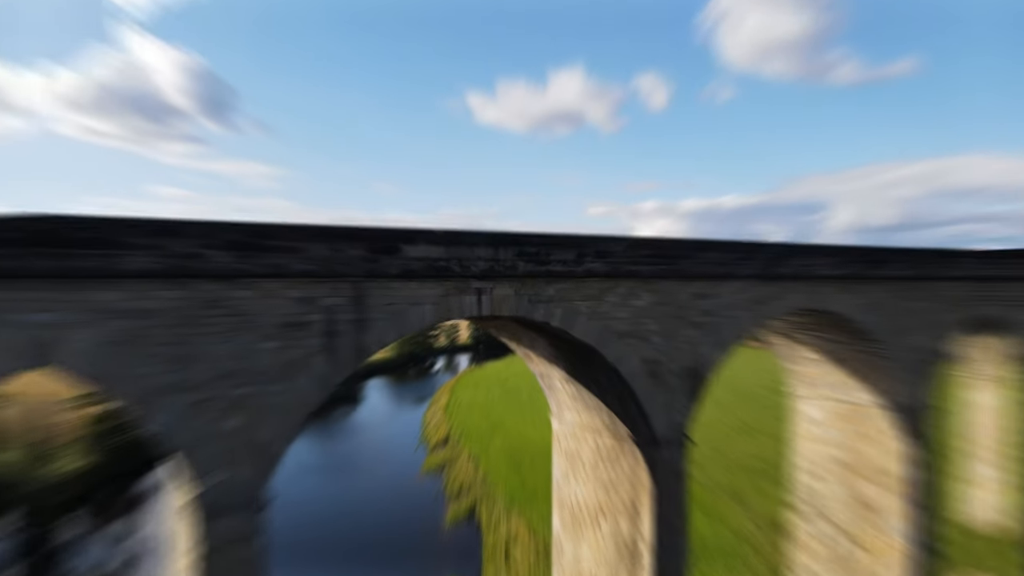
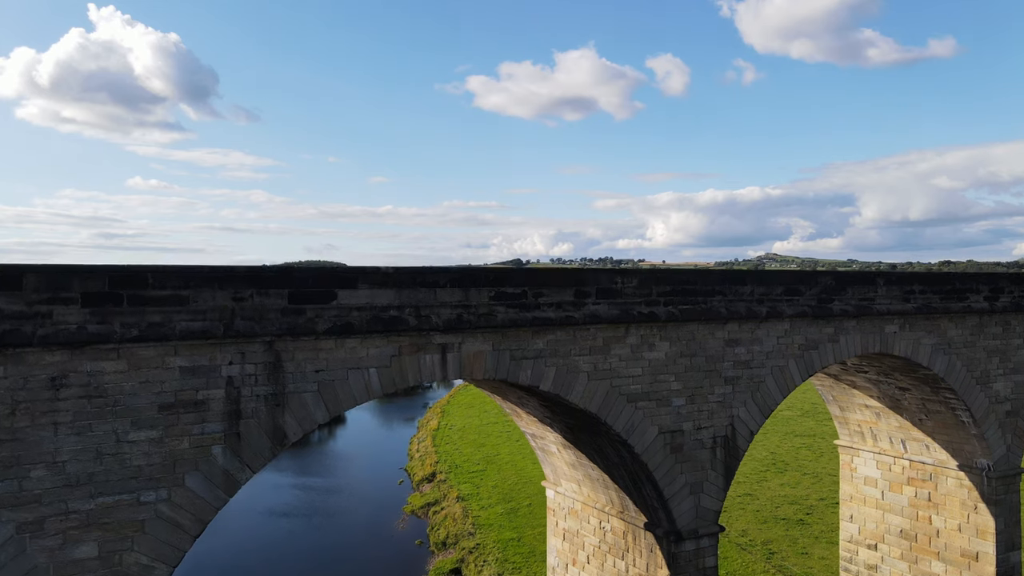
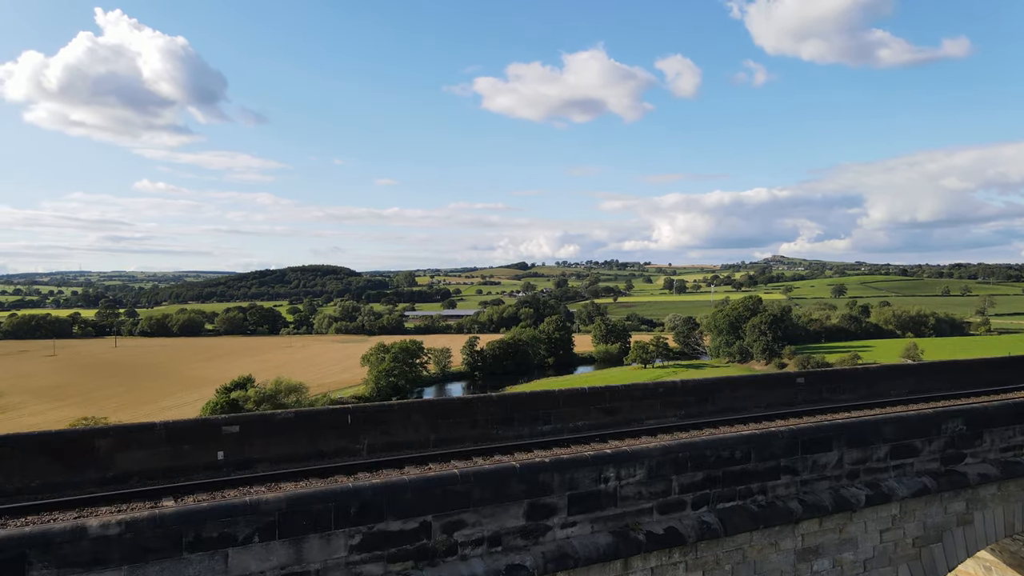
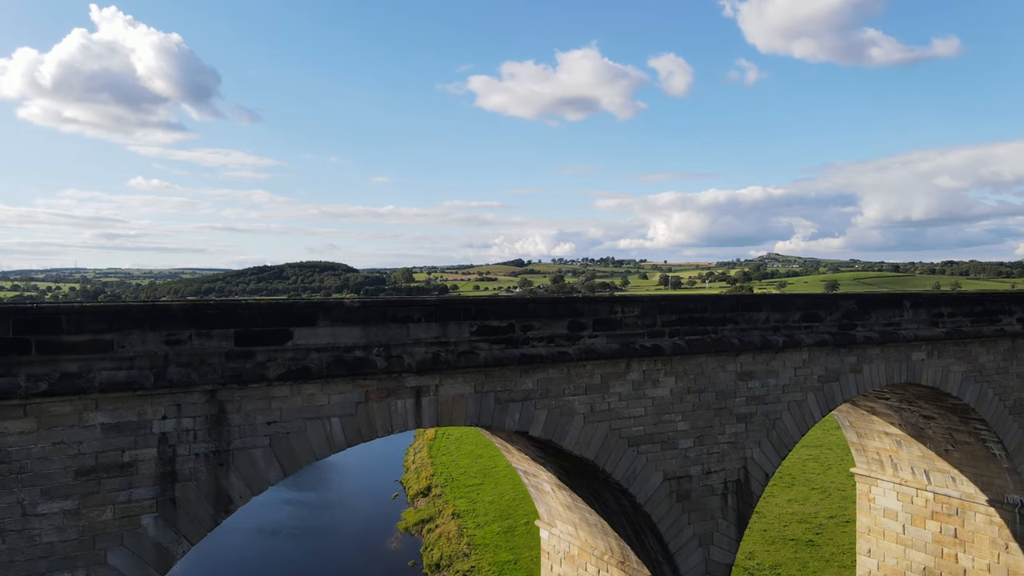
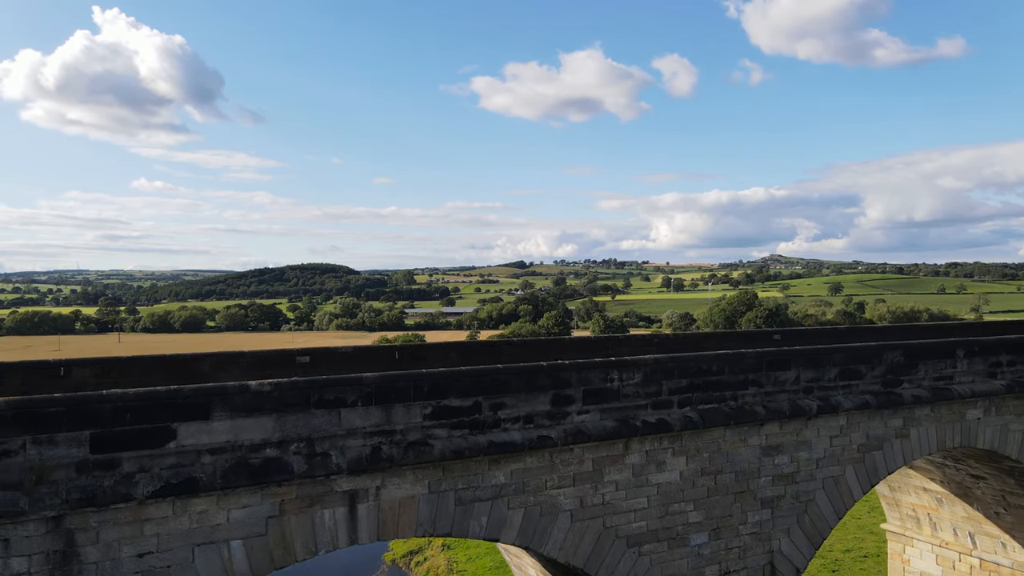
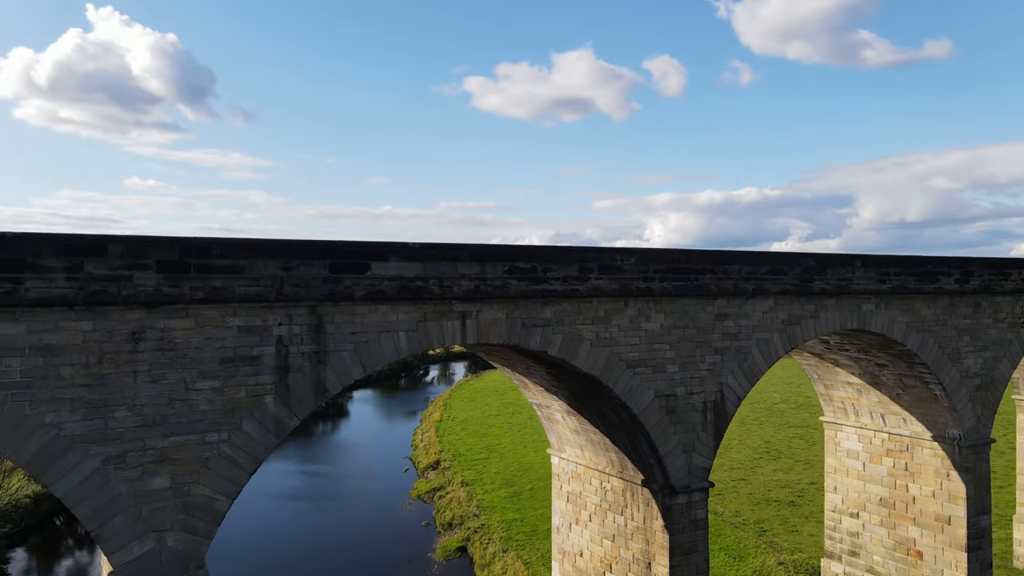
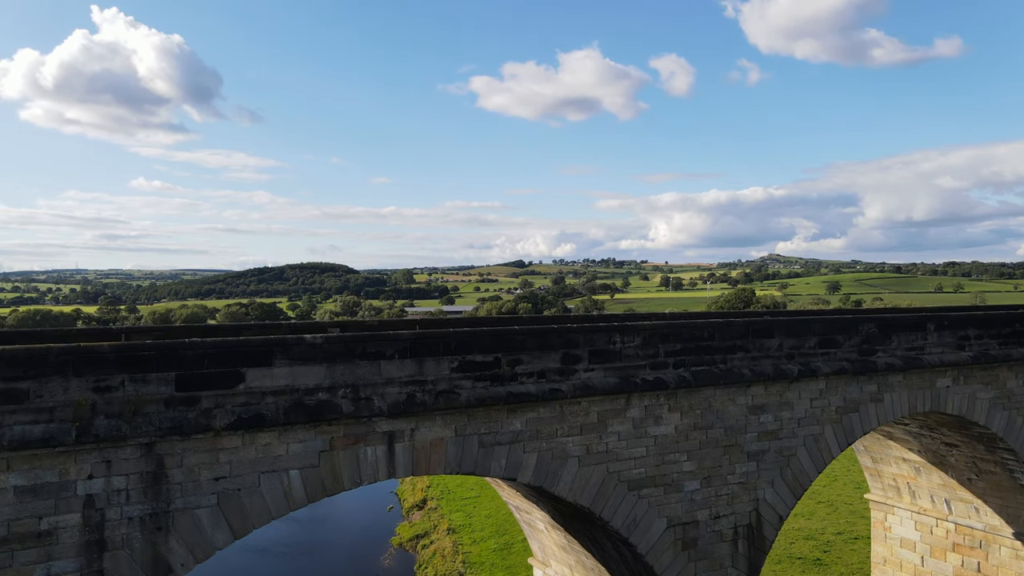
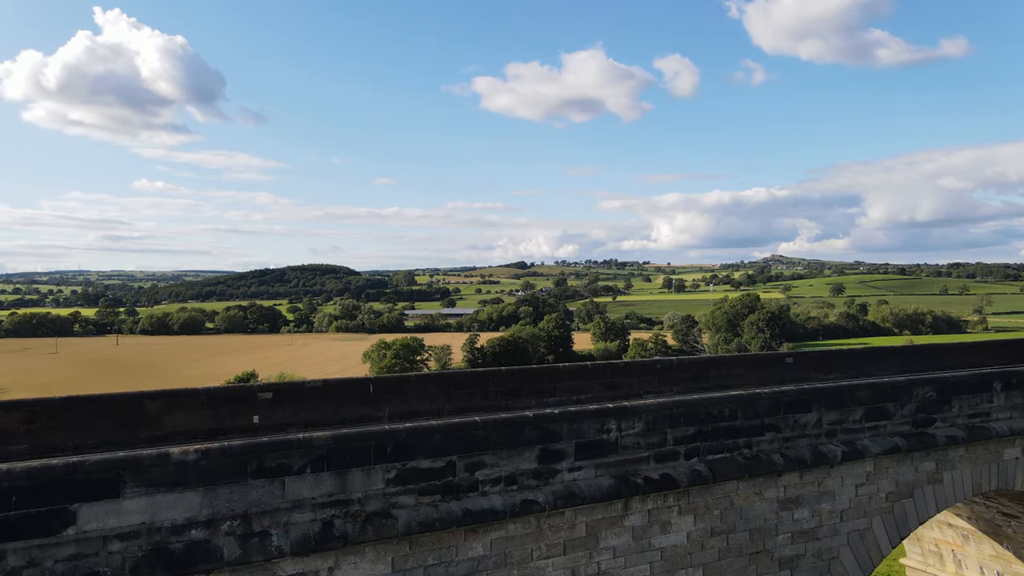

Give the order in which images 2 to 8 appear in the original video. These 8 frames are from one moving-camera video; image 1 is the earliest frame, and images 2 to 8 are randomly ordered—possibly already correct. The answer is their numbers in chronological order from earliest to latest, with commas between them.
6, 2, 4, 7, 5, 8, 3
